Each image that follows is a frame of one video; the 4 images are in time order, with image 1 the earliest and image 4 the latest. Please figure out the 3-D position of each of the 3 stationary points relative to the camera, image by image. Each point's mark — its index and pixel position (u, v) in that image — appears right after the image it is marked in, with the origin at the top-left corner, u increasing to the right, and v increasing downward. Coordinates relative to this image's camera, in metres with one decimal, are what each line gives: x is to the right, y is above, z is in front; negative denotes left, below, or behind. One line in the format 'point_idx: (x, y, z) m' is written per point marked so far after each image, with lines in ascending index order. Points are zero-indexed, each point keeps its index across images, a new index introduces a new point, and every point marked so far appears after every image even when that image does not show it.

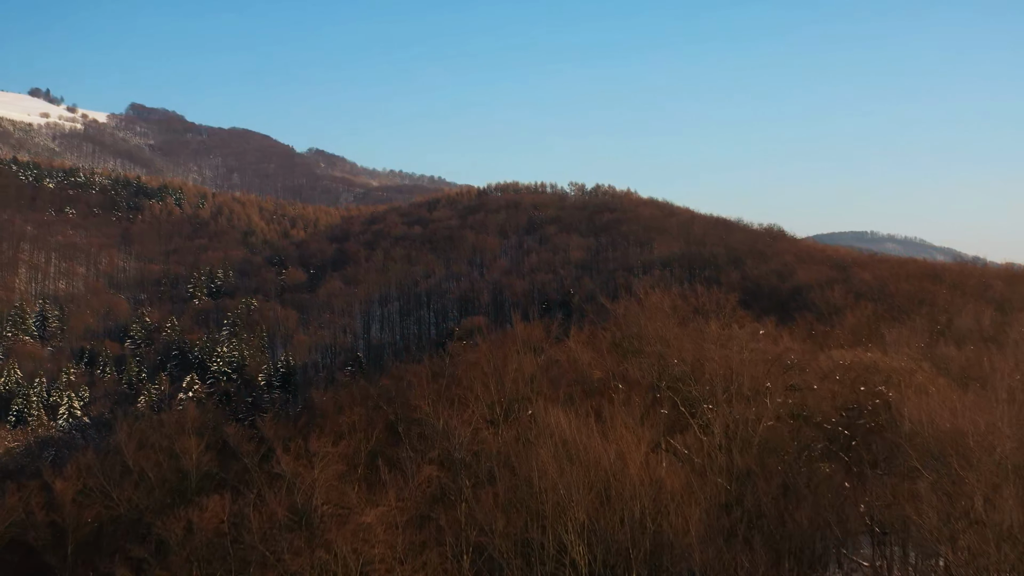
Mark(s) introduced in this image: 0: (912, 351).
0: (+13.3, -2.0, +18.9) m
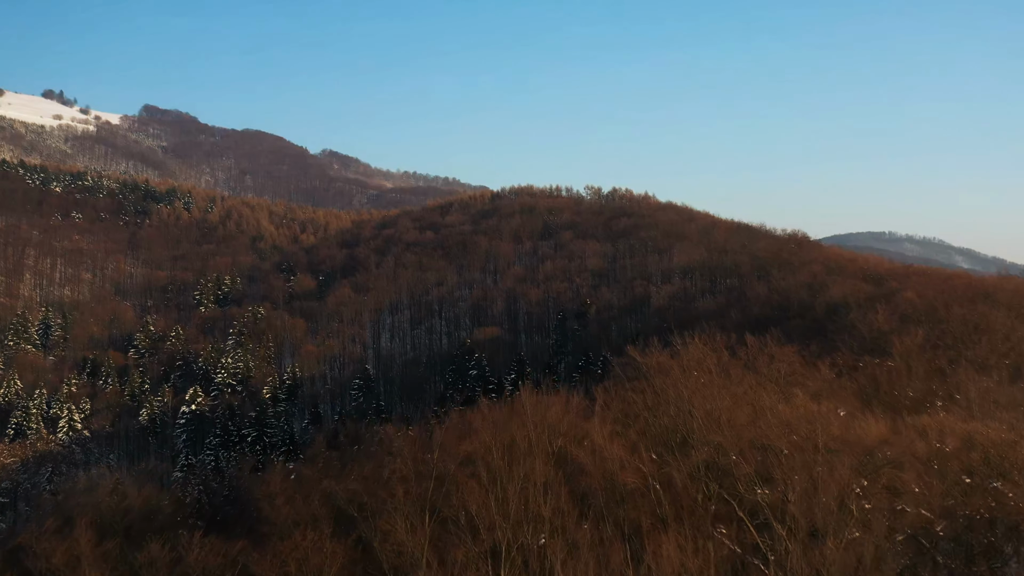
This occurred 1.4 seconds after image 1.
0: (+13.6, -3.2, +16.0) m
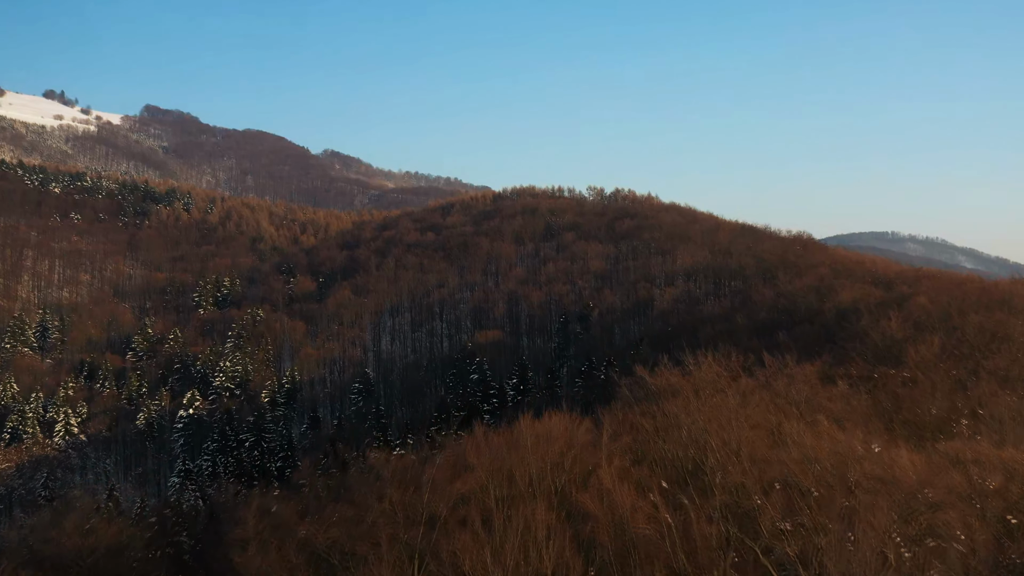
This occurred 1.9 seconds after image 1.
0: (+13.7, -3.6, +15.1) m
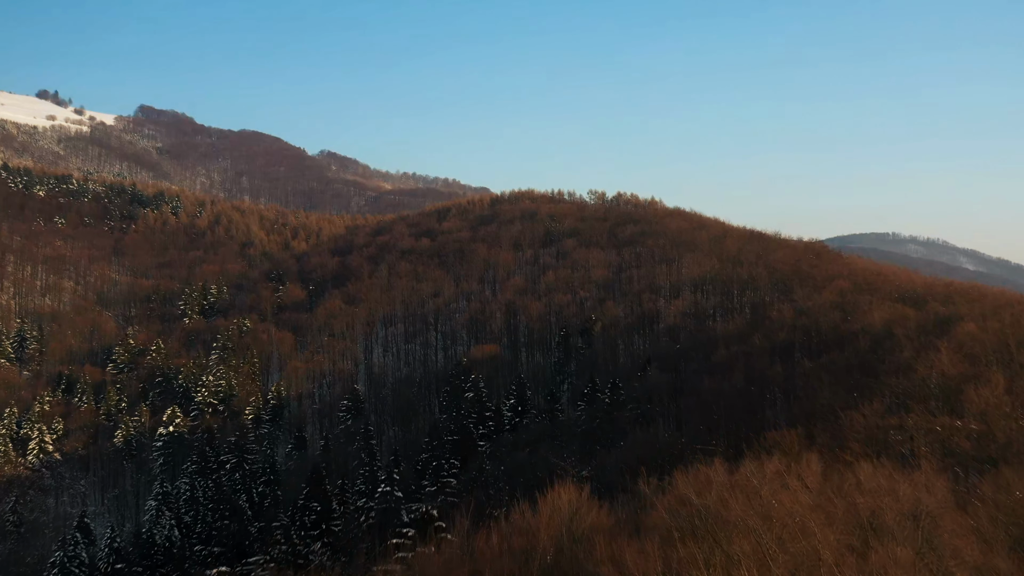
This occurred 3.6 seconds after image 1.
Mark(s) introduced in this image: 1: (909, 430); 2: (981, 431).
0: (+13.5, -4.7, +11.9) m
1: (+12.3, -4.4, +18.1) m
2: (+14.0, -4.3, +17.2) m
